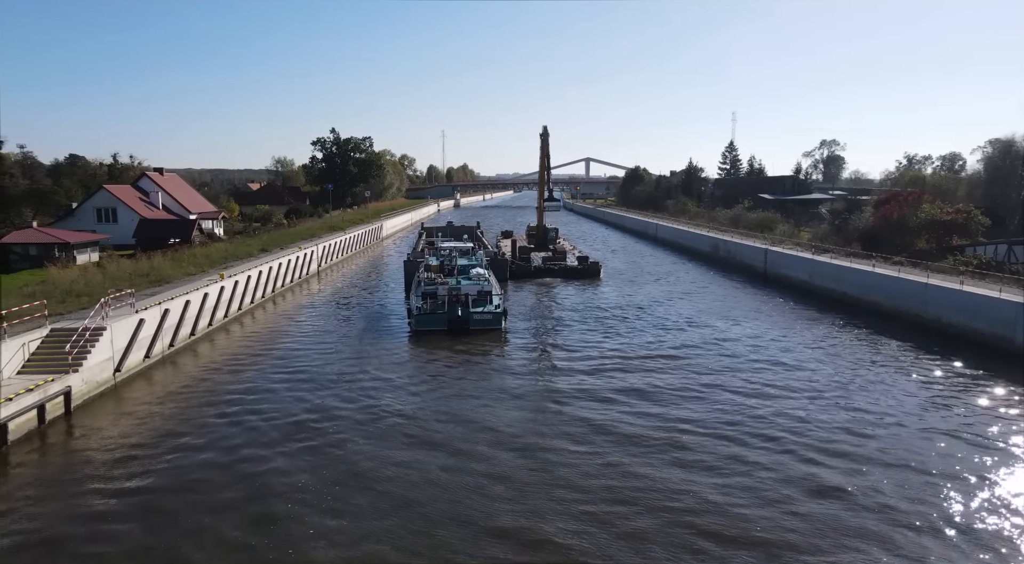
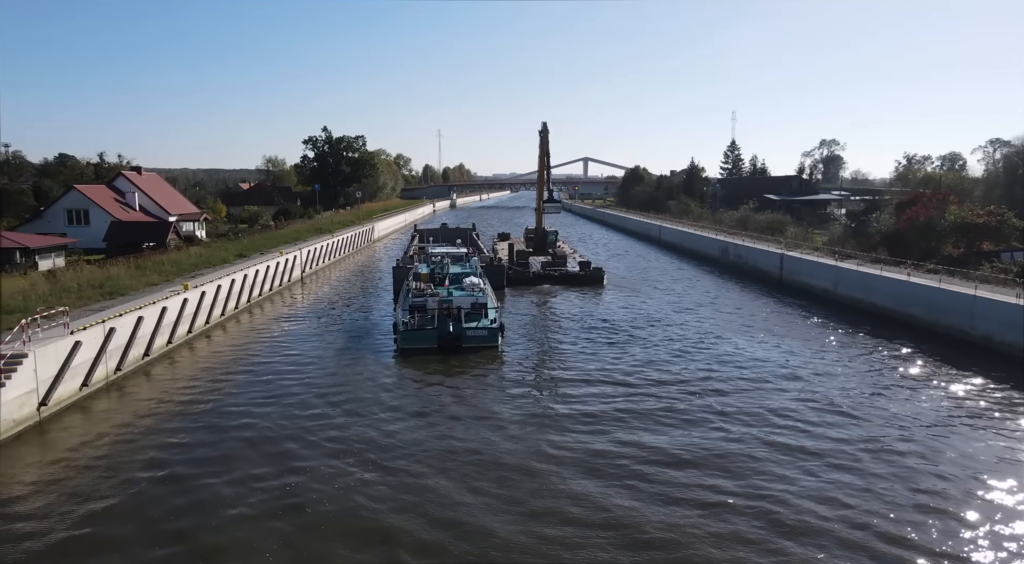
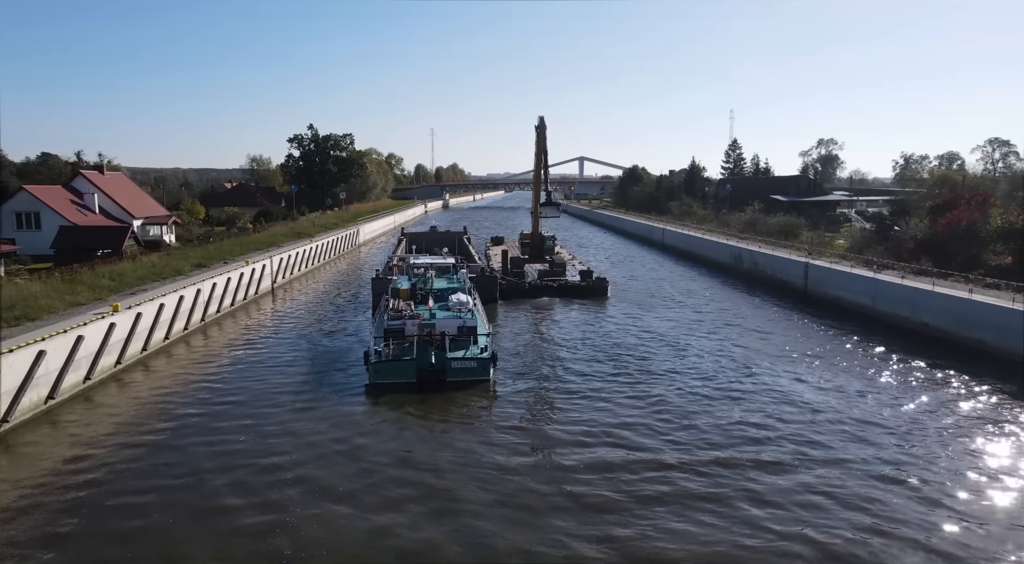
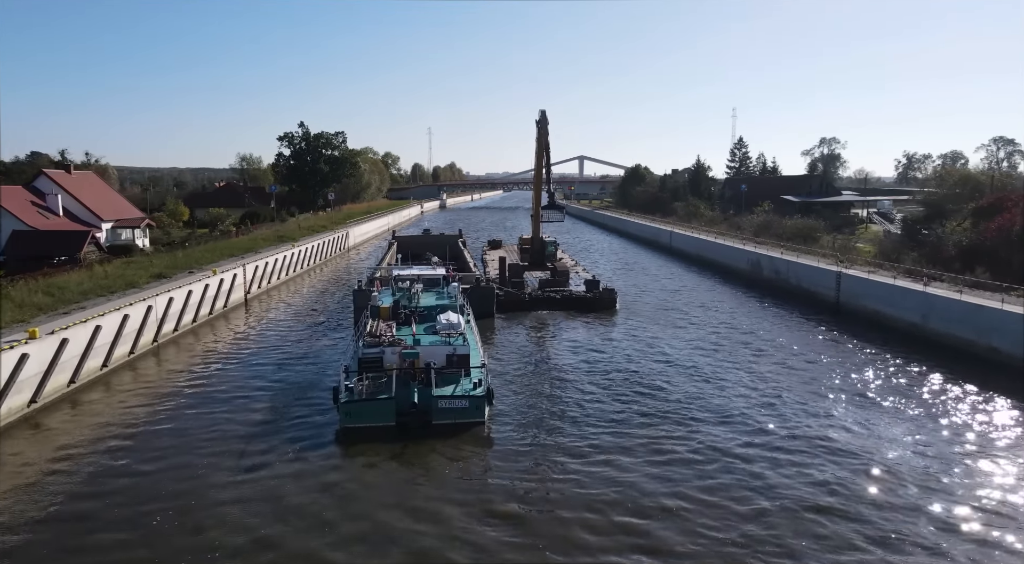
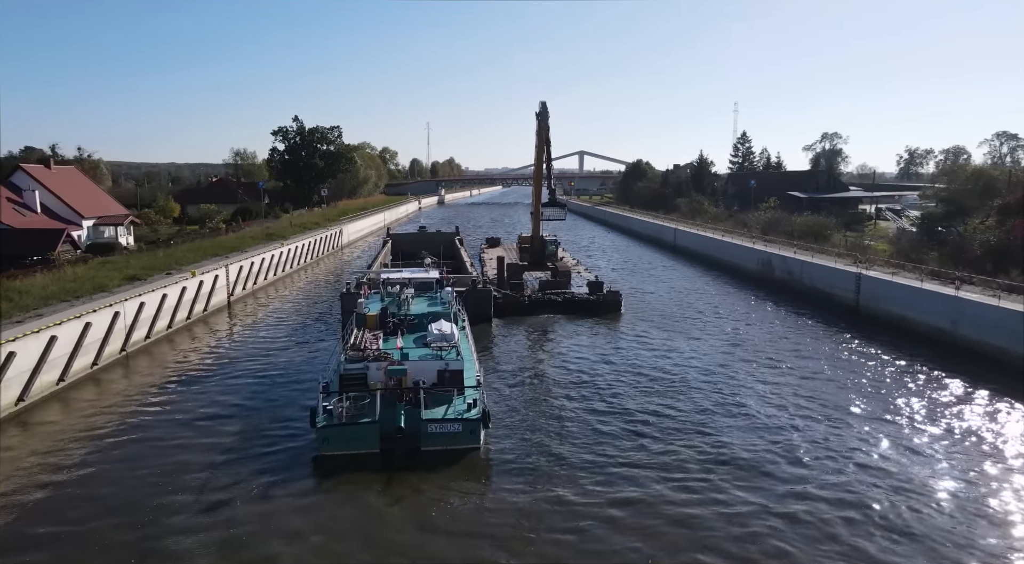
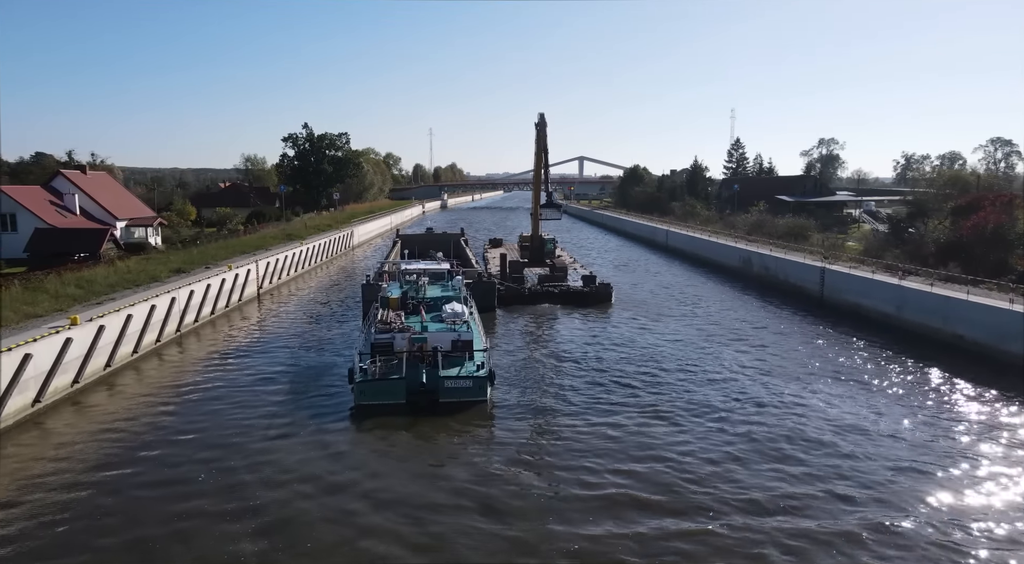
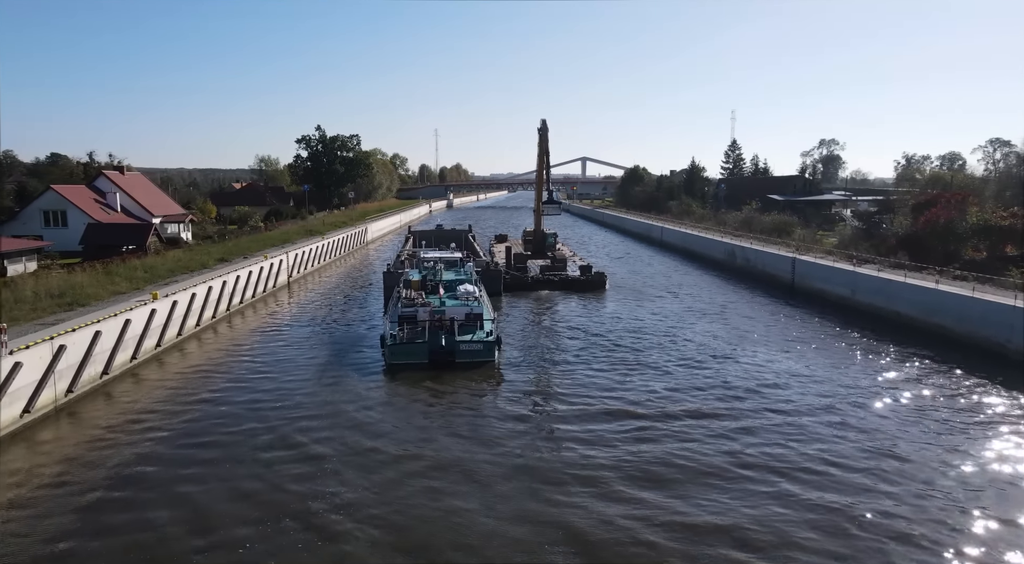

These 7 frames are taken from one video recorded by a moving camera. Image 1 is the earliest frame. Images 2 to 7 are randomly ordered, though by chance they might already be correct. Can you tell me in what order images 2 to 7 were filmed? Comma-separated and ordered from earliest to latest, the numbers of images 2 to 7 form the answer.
2, 7, 3, 6, 4, 5
